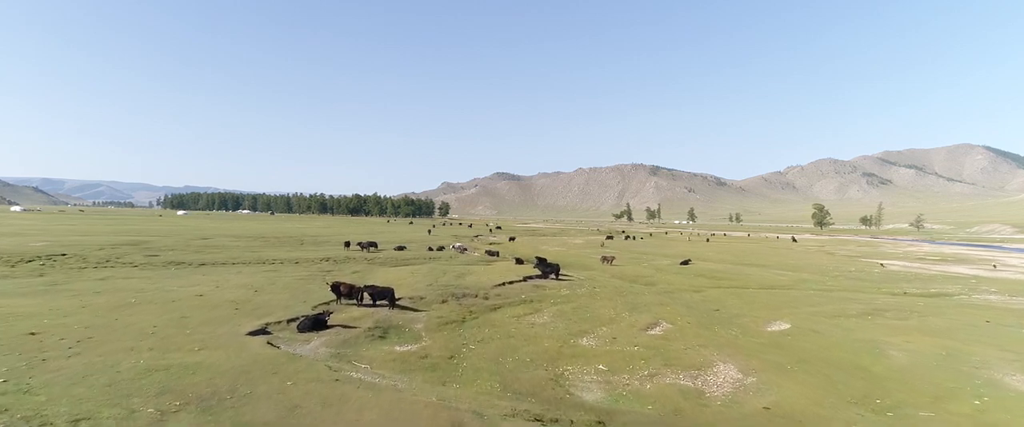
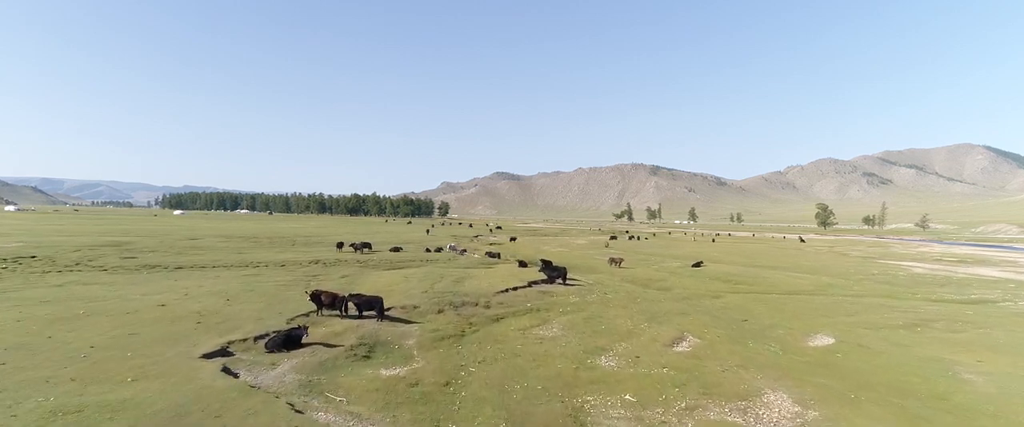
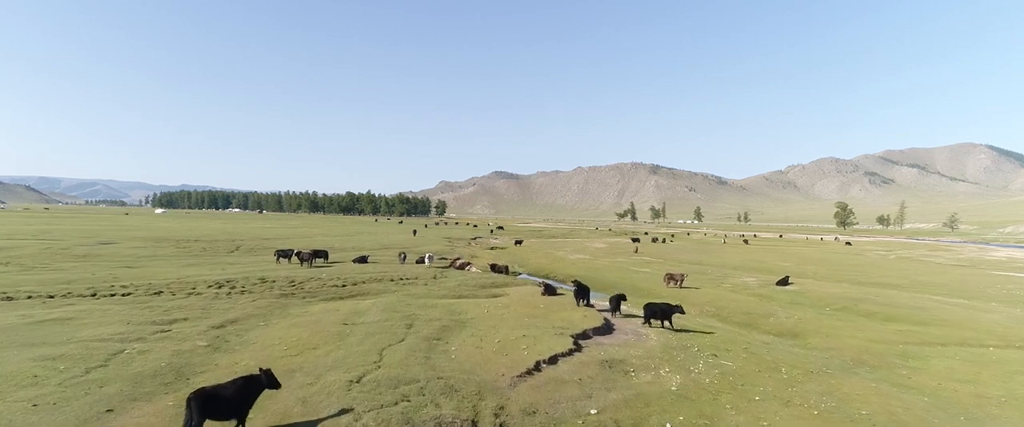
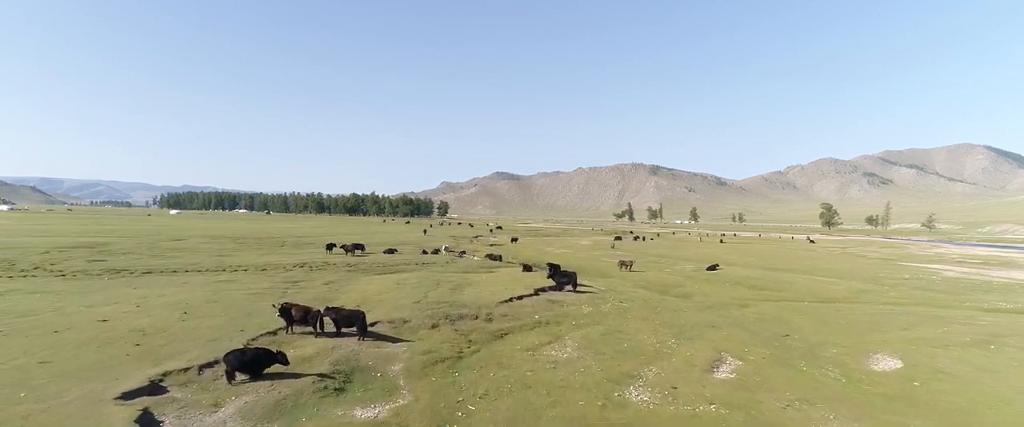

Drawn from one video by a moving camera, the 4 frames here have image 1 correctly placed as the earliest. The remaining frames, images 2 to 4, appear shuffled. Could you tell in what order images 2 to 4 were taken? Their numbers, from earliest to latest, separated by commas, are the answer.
2, 4, 3
